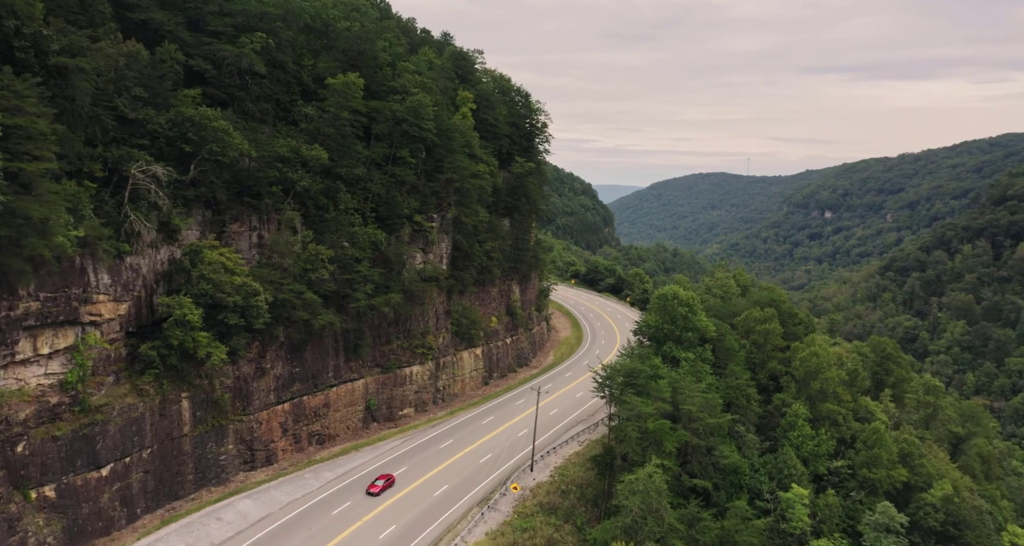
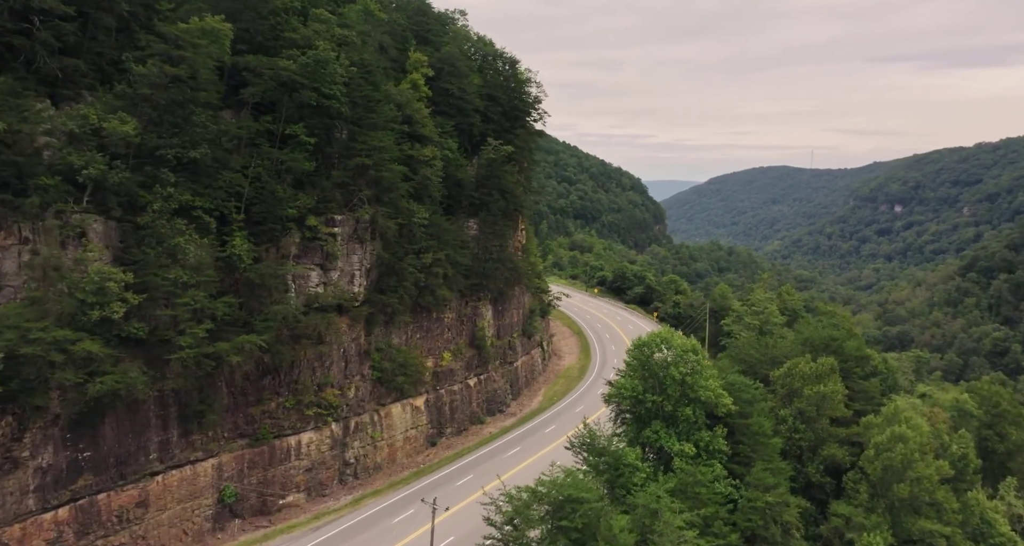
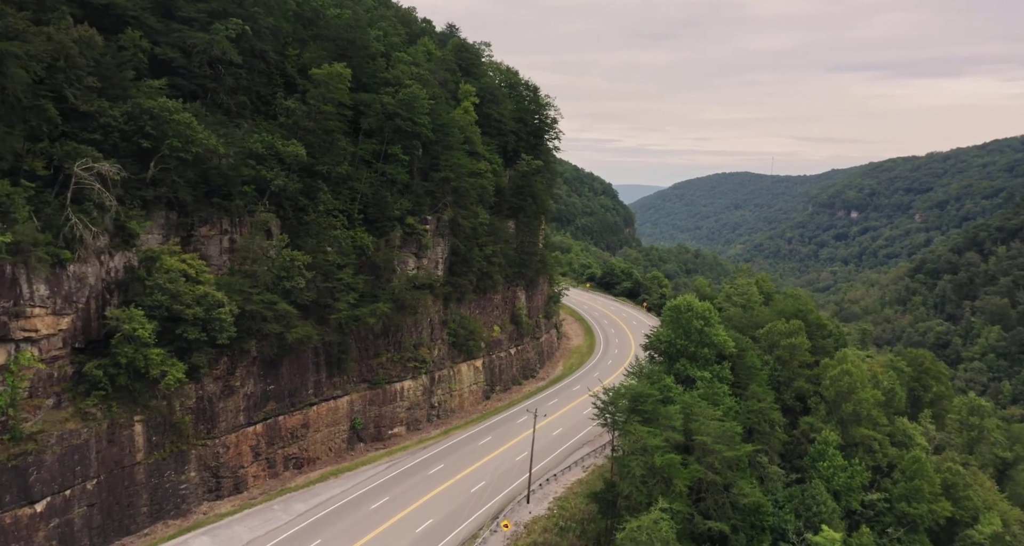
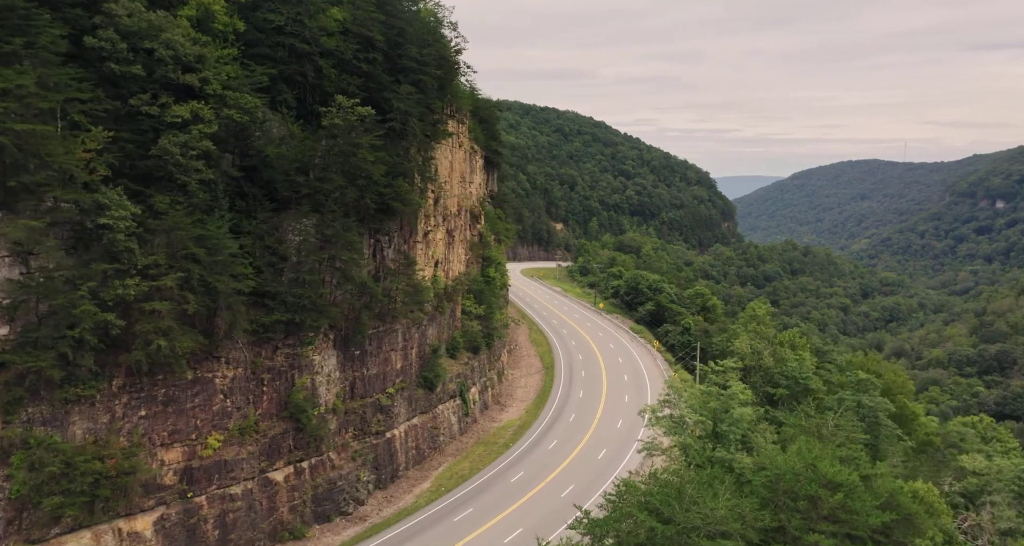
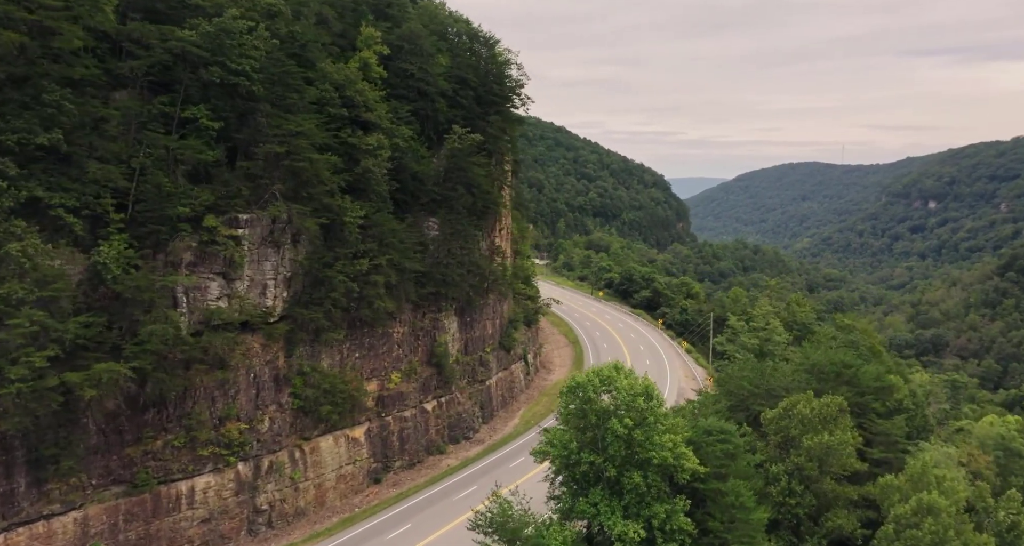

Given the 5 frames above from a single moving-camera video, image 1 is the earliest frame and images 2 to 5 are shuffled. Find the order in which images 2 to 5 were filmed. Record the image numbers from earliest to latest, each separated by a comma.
3, 2, 5, 4
